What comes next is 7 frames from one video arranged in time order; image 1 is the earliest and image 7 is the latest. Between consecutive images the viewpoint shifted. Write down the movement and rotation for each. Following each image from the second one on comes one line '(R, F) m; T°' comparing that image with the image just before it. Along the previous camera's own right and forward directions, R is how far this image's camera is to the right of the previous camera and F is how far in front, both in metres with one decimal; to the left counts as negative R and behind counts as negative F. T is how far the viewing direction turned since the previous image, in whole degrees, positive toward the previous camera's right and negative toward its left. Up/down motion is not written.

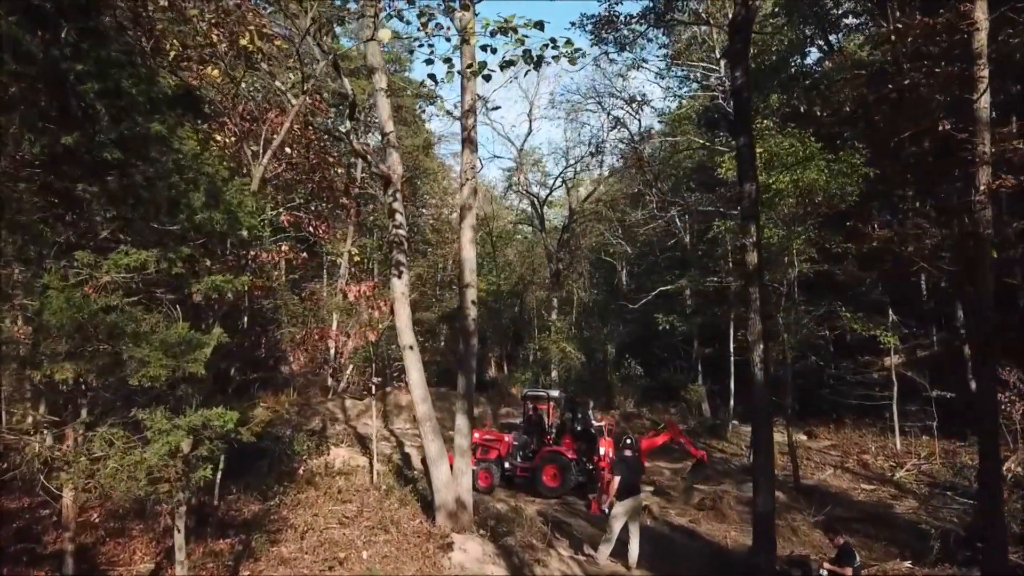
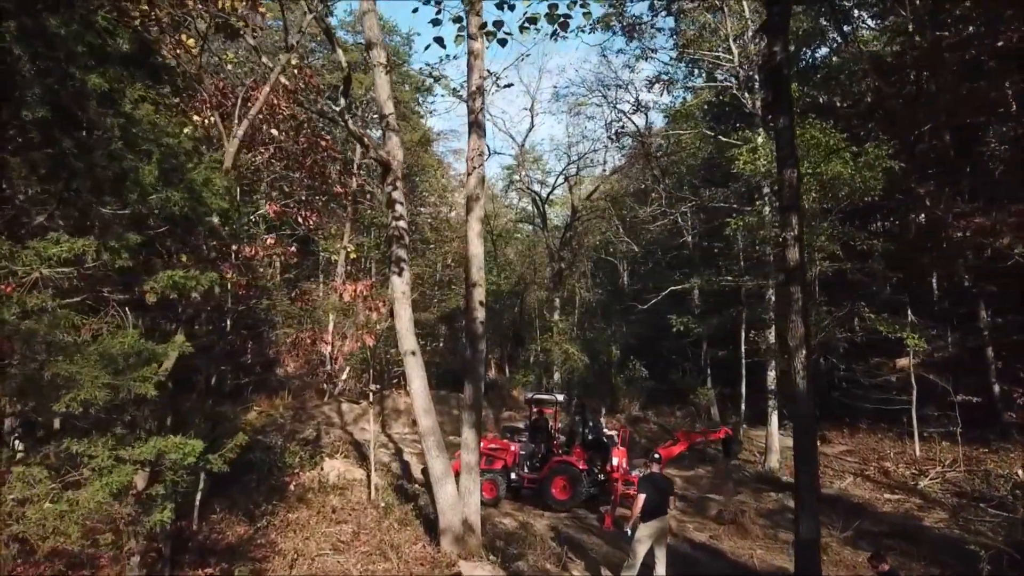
(-0.2, +0.8) m; 0°
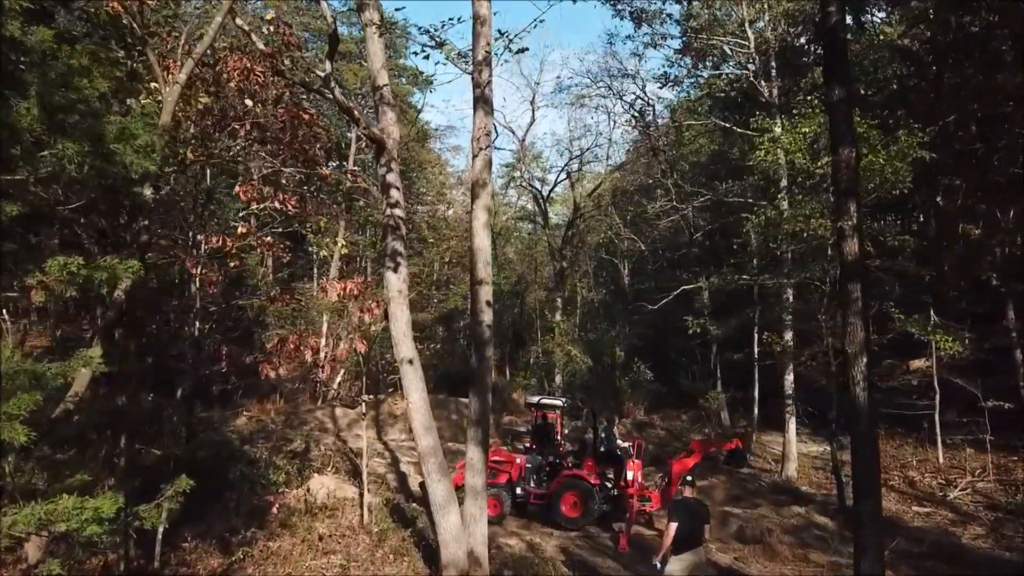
(-0.1, +1.0) m; 0°
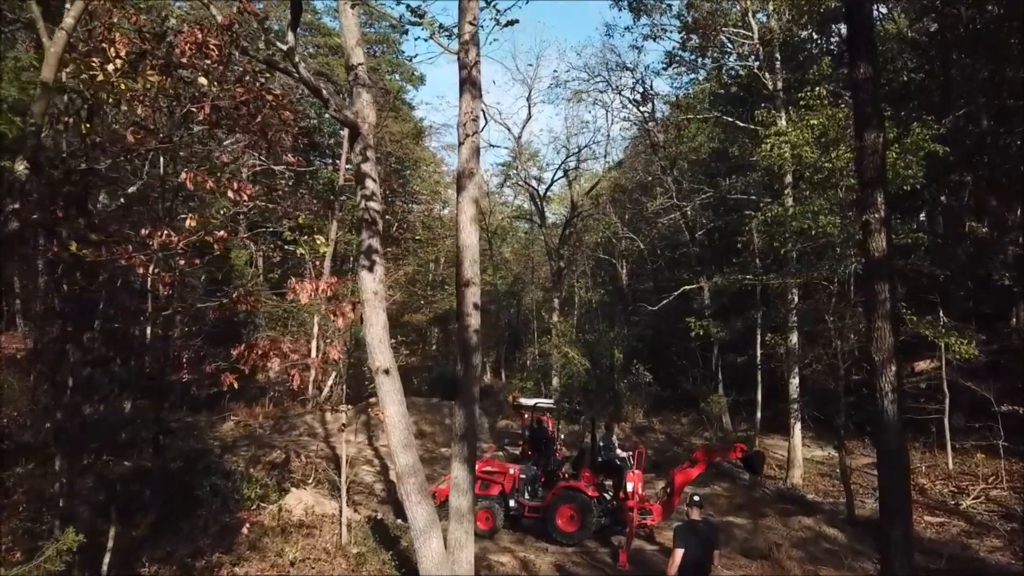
(+0.1, +0.7) m; 0°
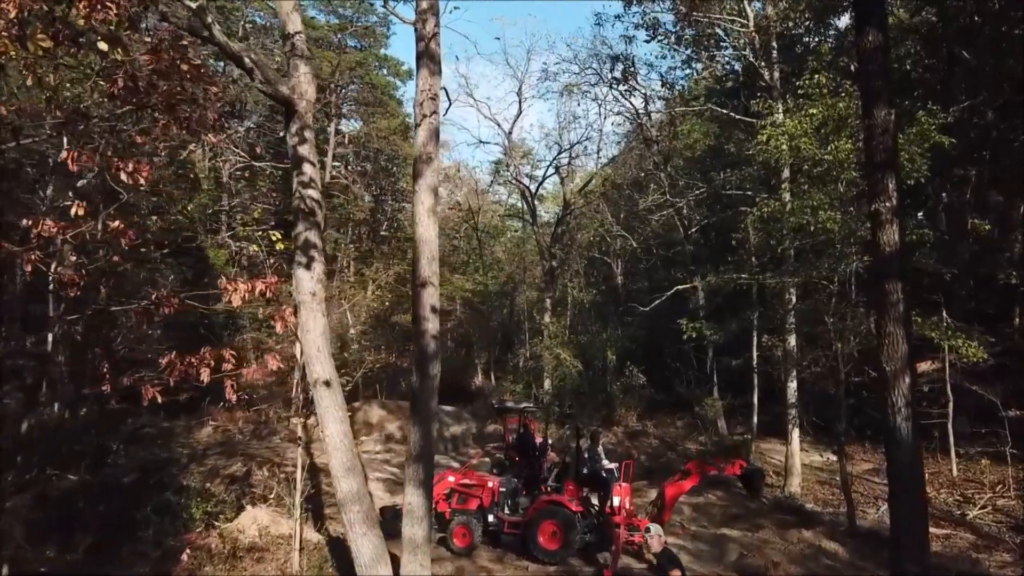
(+0.3, +0.7) m; 0°
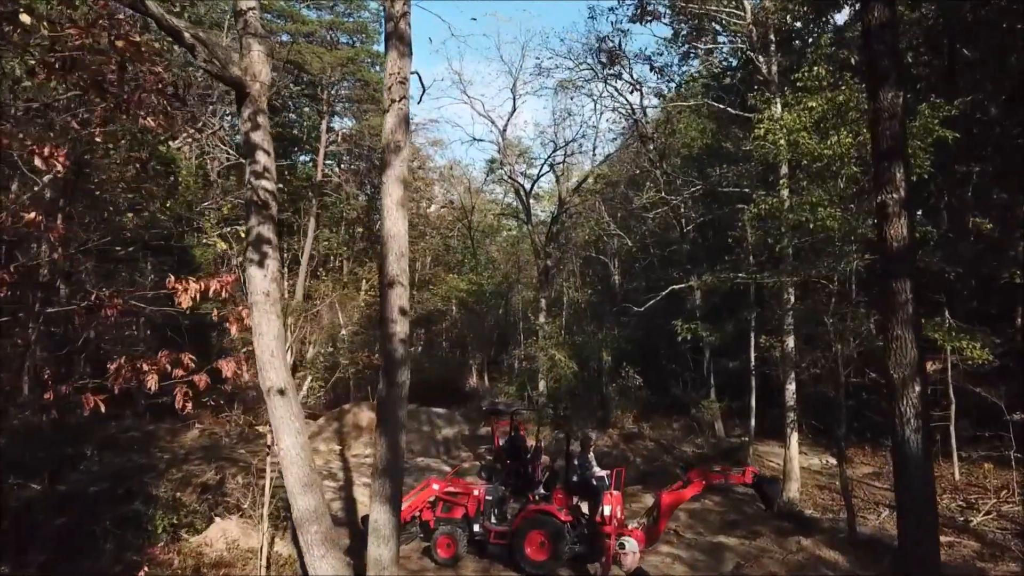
(+0.2, +0.4) m; 0°
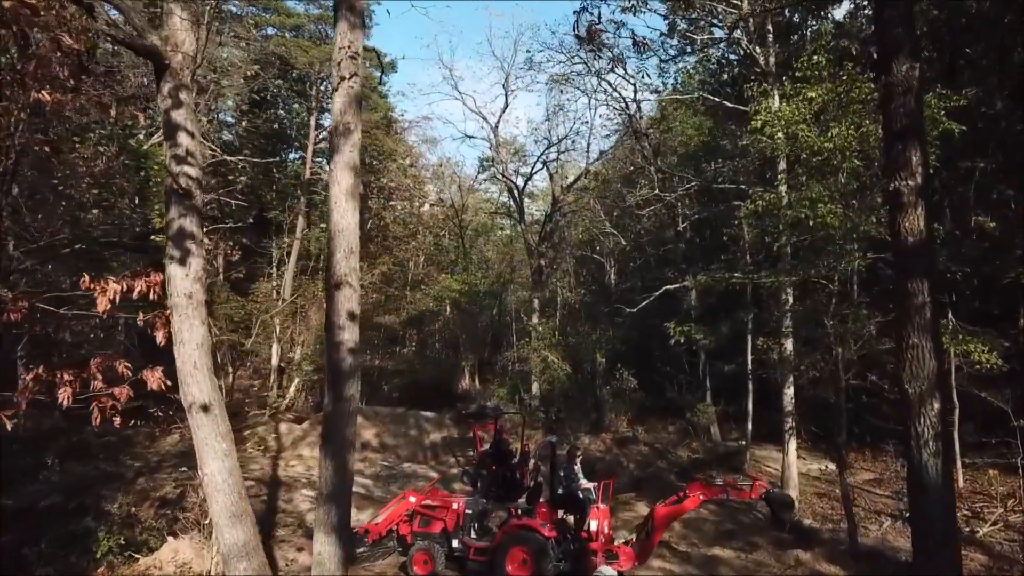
(+0.2, +0.6) m; 0°
